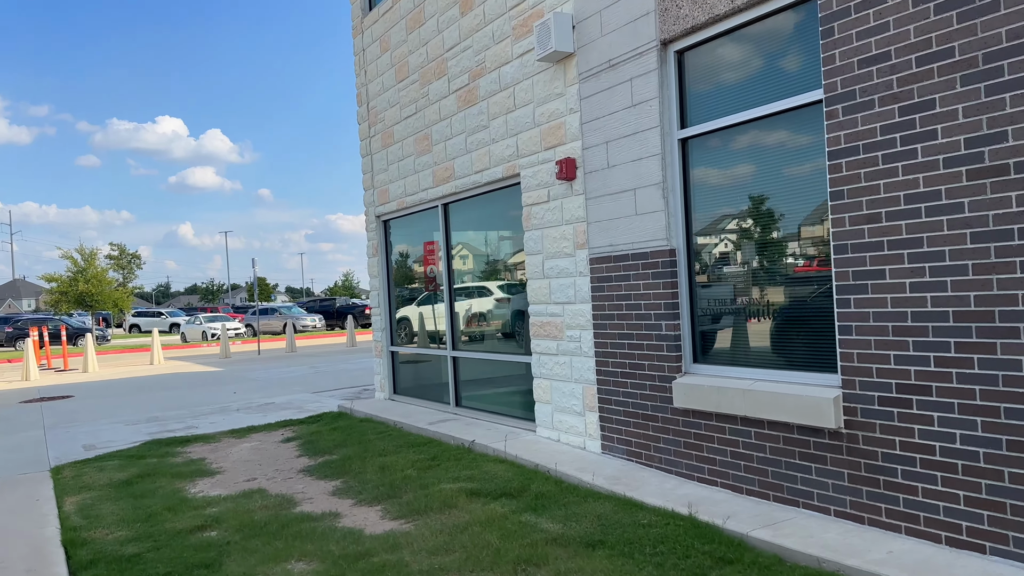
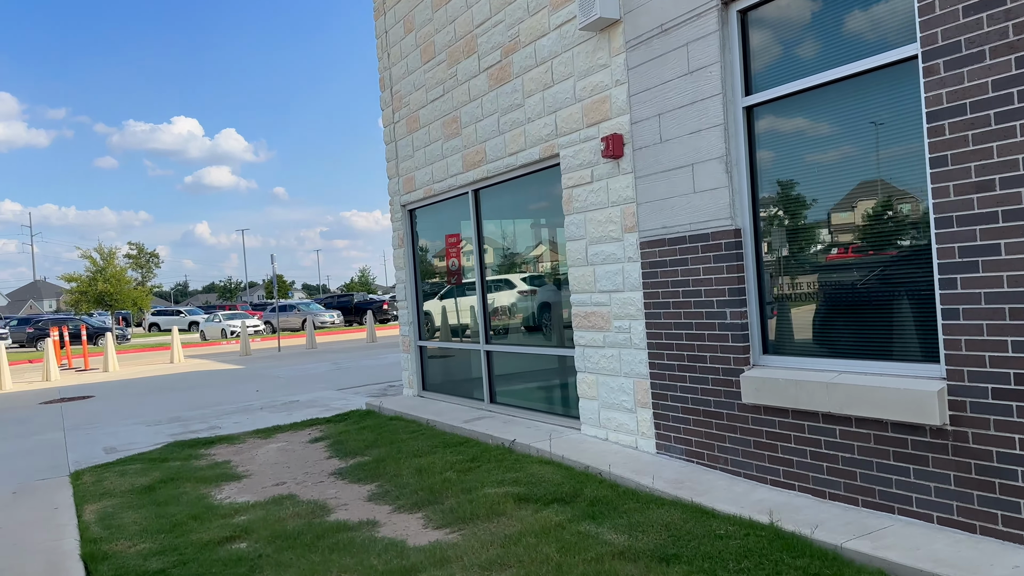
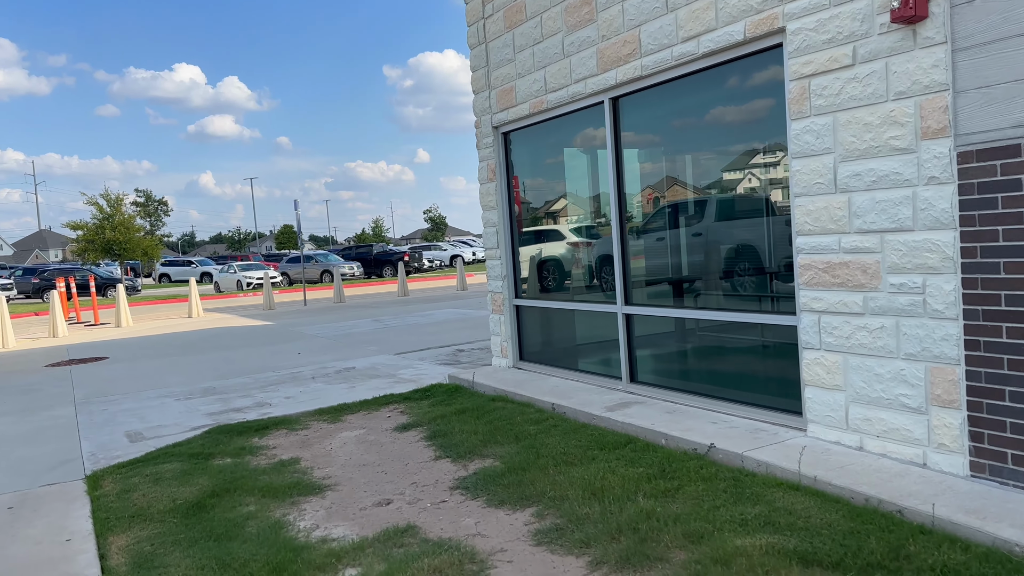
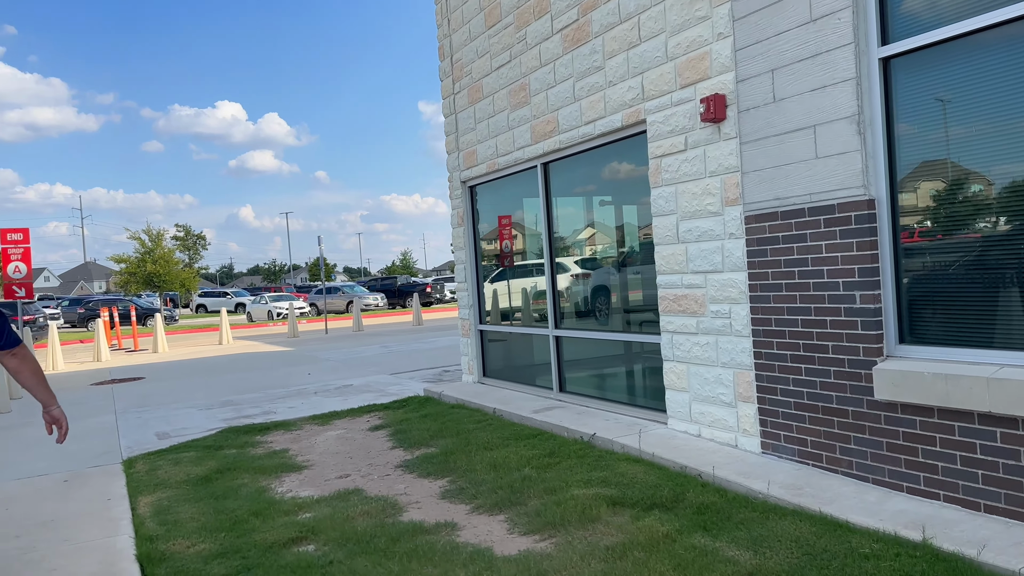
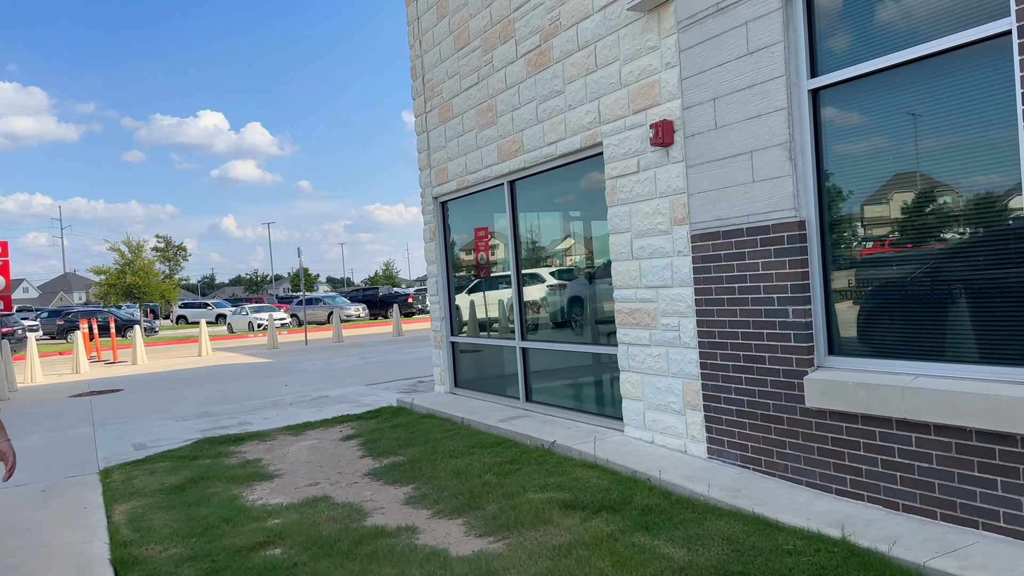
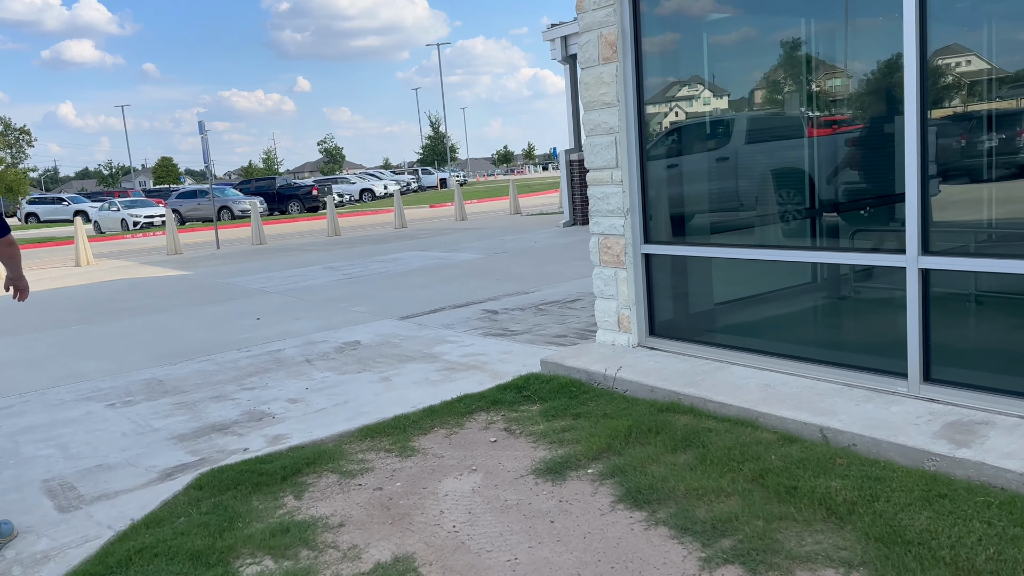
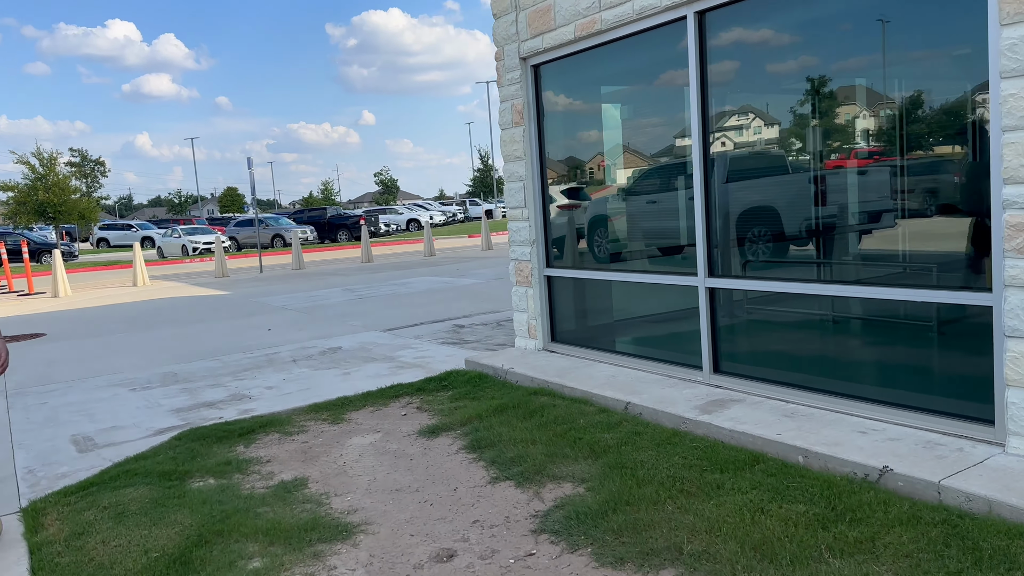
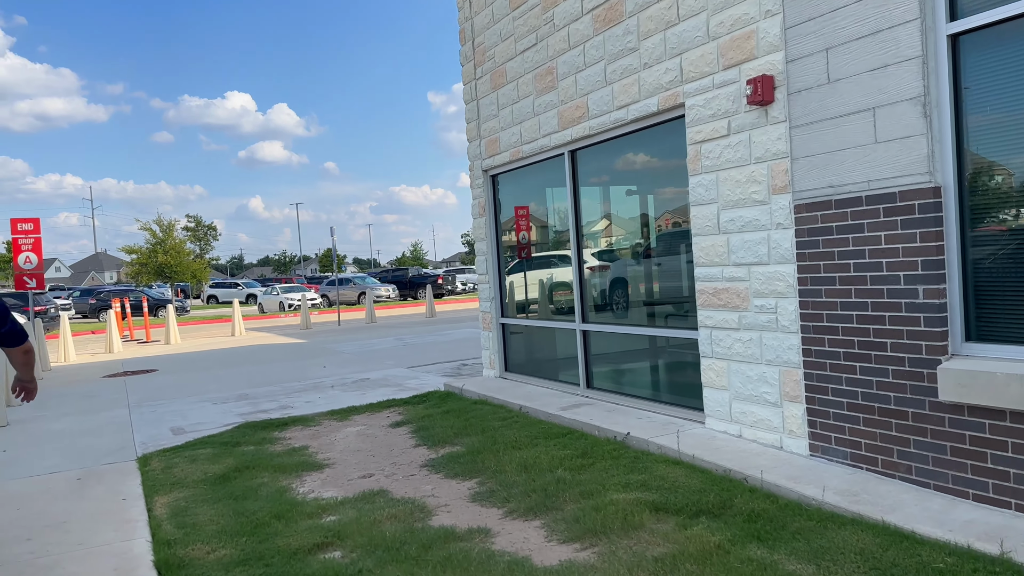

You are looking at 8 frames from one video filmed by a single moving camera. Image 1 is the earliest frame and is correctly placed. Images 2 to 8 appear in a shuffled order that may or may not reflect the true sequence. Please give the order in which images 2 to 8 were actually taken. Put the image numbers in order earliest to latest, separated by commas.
2, 5, 4, 8, 3, 7, 6
